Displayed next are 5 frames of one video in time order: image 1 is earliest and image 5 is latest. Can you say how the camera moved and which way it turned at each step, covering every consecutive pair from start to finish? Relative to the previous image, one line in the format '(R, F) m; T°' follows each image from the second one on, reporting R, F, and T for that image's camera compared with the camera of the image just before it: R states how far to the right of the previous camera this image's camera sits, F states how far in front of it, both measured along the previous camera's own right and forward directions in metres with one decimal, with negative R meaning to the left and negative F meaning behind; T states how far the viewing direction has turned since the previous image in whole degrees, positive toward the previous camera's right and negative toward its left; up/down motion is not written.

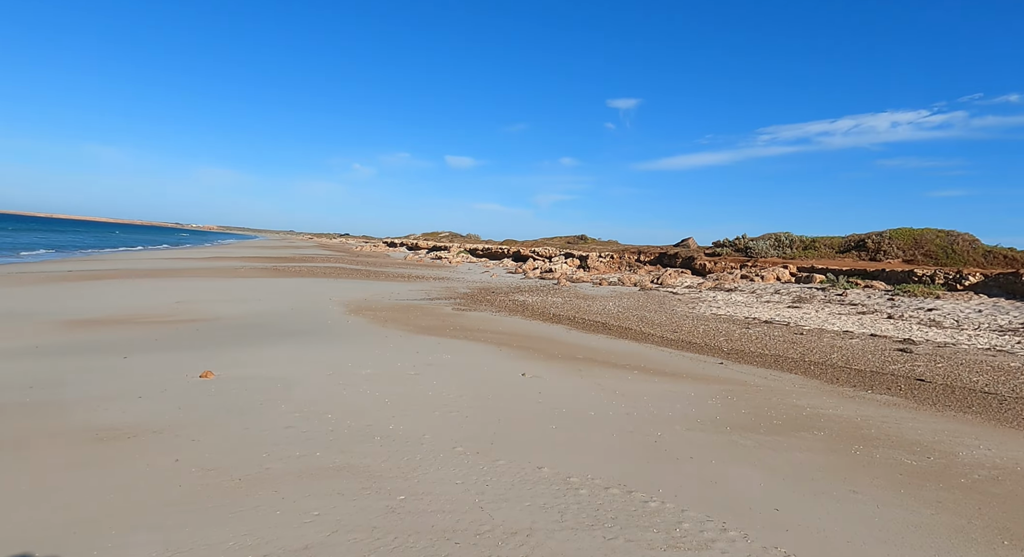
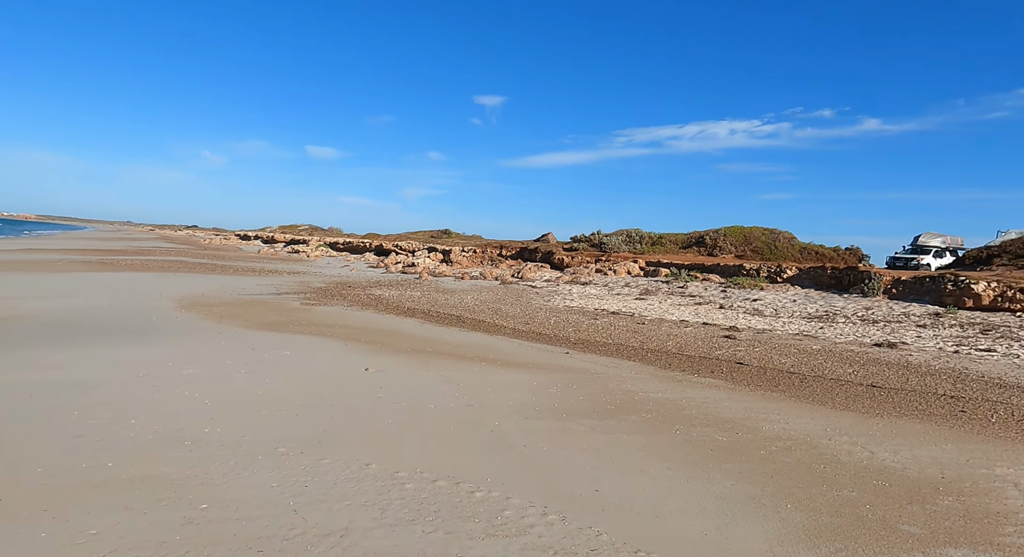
(+0.2, 0.0) m; +11°
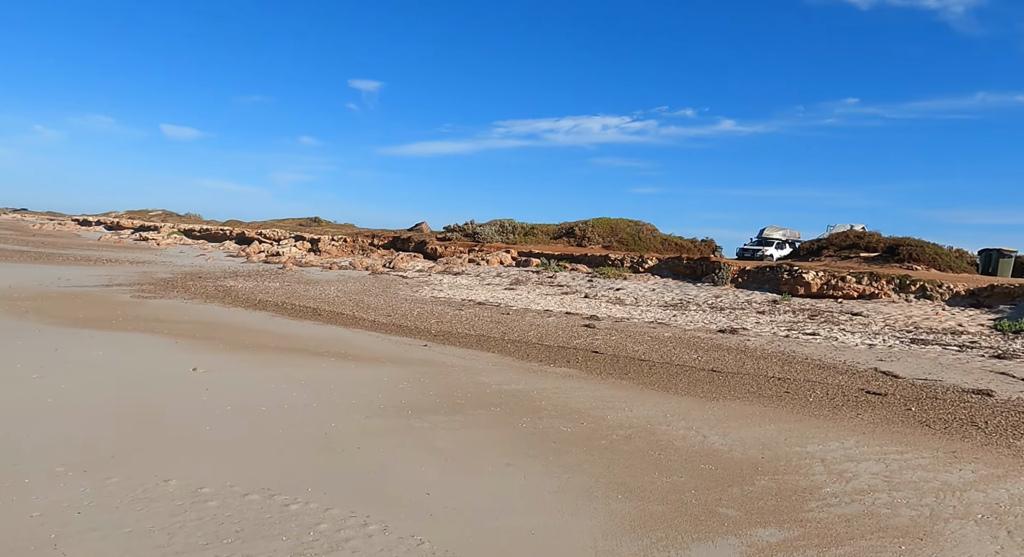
(+0.3, +0.1) m; +10°
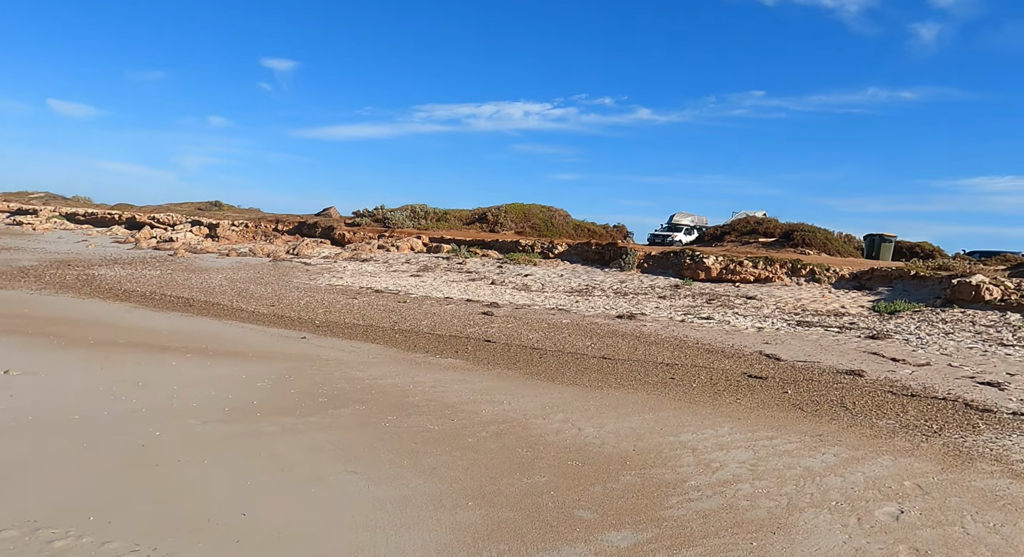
(+0.5, +0.3) m; +7°
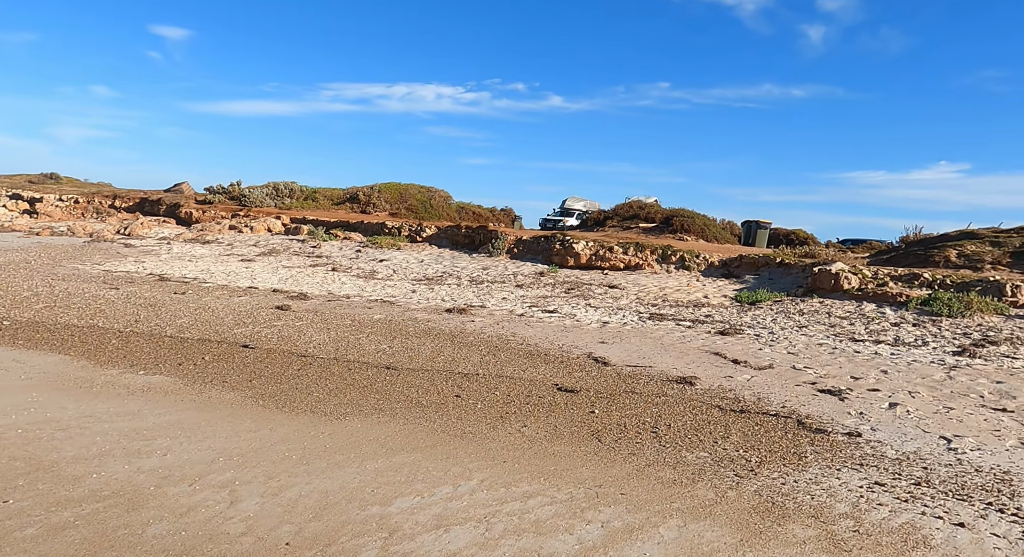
(+1.7, +1.8) m; +8°
